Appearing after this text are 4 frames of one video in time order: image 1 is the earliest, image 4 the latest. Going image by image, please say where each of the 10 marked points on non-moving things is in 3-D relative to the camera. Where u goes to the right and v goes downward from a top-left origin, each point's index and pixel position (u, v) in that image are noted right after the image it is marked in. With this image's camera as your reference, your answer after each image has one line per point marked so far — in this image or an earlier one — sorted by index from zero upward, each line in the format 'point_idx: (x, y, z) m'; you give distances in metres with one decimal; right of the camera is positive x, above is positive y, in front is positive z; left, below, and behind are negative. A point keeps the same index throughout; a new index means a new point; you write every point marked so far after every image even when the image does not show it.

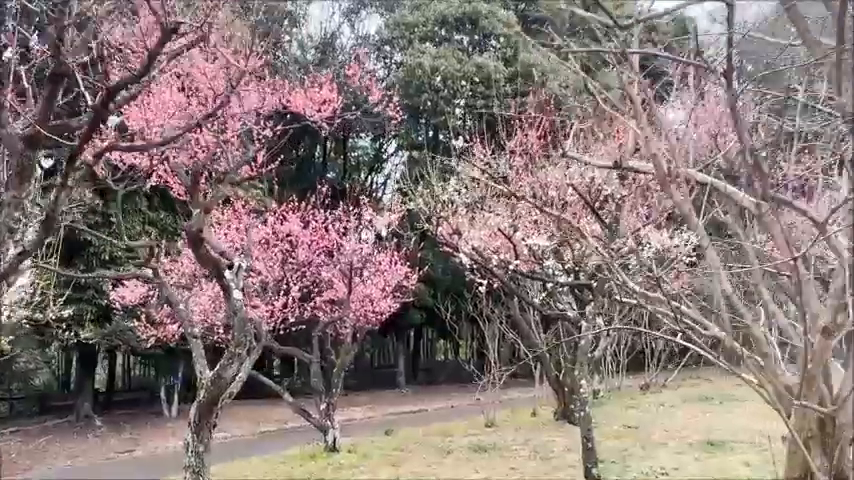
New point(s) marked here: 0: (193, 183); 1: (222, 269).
0: (-2.8, +0.7, +8.7) m
1: (-2.5, -0.4, +9.0) m
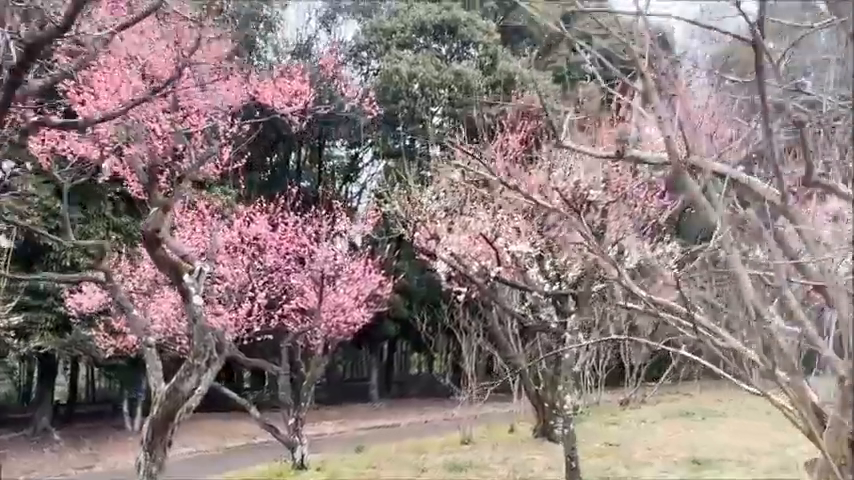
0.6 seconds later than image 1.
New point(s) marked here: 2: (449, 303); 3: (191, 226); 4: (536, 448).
0: (-3.0, +0.7, +8.1) m
1: (-2.8, -0.4, +8.3) m
2: (+0.6, -1.6, +19.2) m
3: (-4.0, +0.2, +12.6) m
4: (+1.9, -3.7, +13.1) m
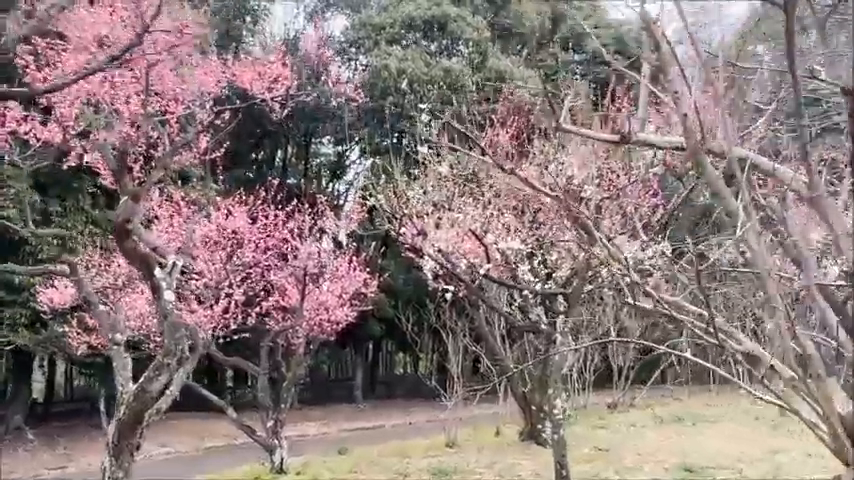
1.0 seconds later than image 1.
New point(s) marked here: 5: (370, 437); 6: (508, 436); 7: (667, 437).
0: (-3.1, +0.8, +7.6) m
1: (-2.9, -0.3, +7.9) m
2: (+0.2, -1.6, +18.8) m
3: (-4.2, +0.3, +12.1) m
4: (+1.7, -3.6, +12.7) m
5: (-1.5, -5.3, +19.9) m
6: (+1.6, -3.8, +14.5) m
7: (+4.3, -3.6, +13.4) m
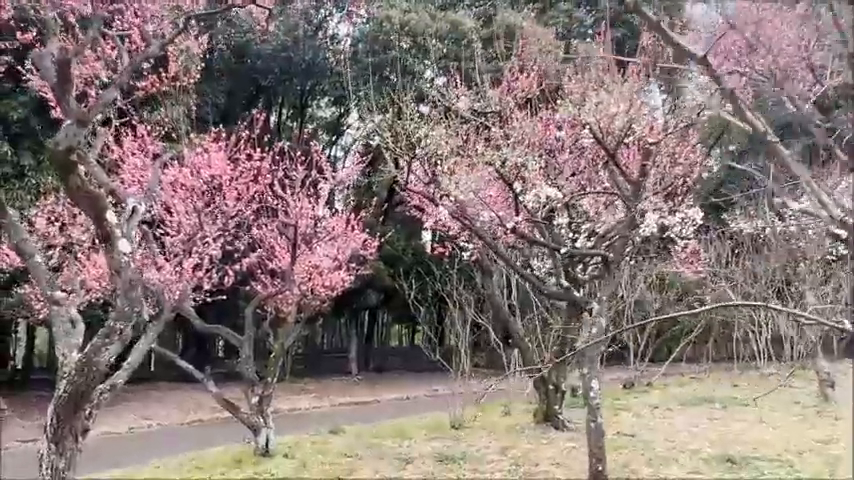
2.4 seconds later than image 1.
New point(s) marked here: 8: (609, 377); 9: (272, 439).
0: (-3.0, +1.3, +6.0) m
1: (-2.8, +0.3, +6.4) m
2: (+0.3, -0.7, +17.3) m
3: (-4.1, +1.1, +10.6) m
4: (+1.7, -3.0, +11.3) m
5: (-1.5, -4.3, +18.6) m
6: (+1.6, -3.1, +13.1) m
7: (+4.4, -3.0, +12.0) m
8: (+4.7, -3.5, +19.0) m
9: (-2.4, -3.0, +11.3) m
